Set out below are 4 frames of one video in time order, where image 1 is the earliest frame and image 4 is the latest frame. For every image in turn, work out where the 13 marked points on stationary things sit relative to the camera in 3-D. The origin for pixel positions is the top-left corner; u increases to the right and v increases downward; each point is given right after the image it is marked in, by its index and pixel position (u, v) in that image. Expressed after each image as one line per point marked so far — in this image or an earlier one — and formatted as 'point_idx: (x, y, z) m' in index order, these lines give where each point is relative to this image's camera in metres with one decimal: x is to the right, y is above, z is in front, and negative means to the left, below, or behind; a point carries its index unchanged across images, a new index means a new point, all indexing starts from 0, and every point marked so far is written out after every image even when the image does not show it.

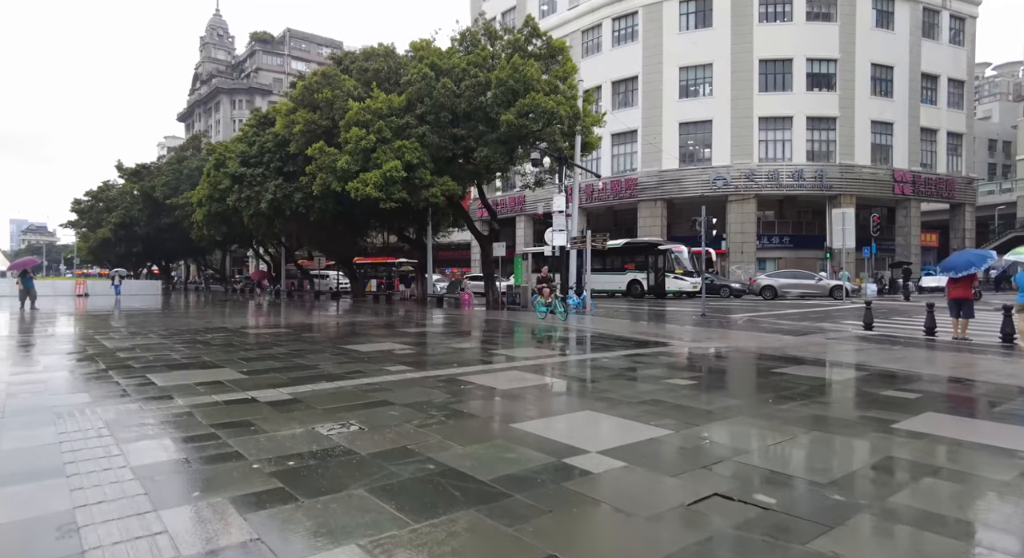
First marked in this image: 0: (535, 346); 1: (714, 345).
0: (+0.3, -1.5, +15.1) m
1: (+4.4, -1.3, +14.5) m
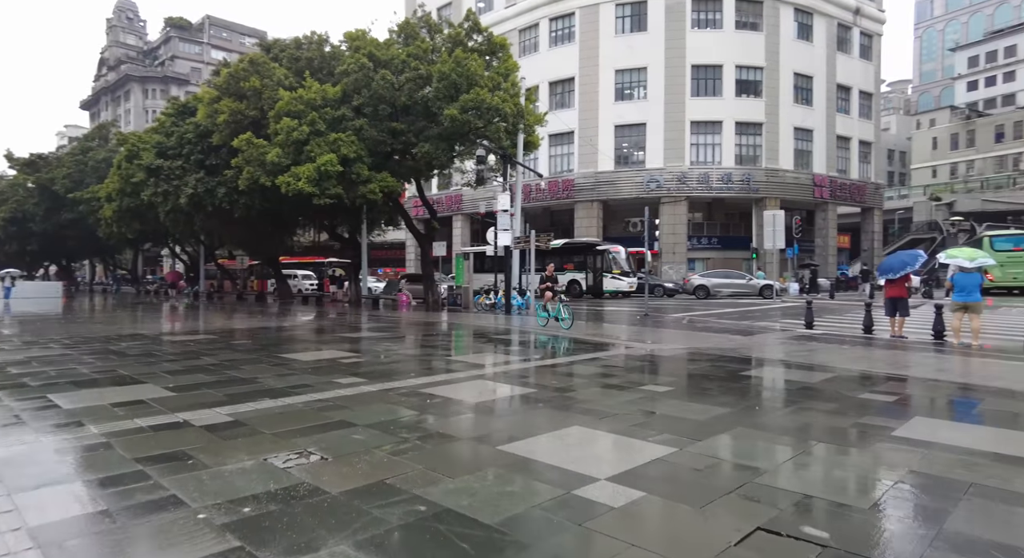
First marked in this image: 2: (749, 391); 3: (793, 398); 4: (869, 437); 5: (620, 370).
0: (-0.8, -1.5, +14.4) m
1: (+3.3, -1.4, +14.3) m
2: (+2.9, -1.3, +8.1) m
3: (+3.2, -1.3, +7.4) m
4: (+3.1, -1.4, +5.8) m
5: (+1.5, -1.2, +9.3) m
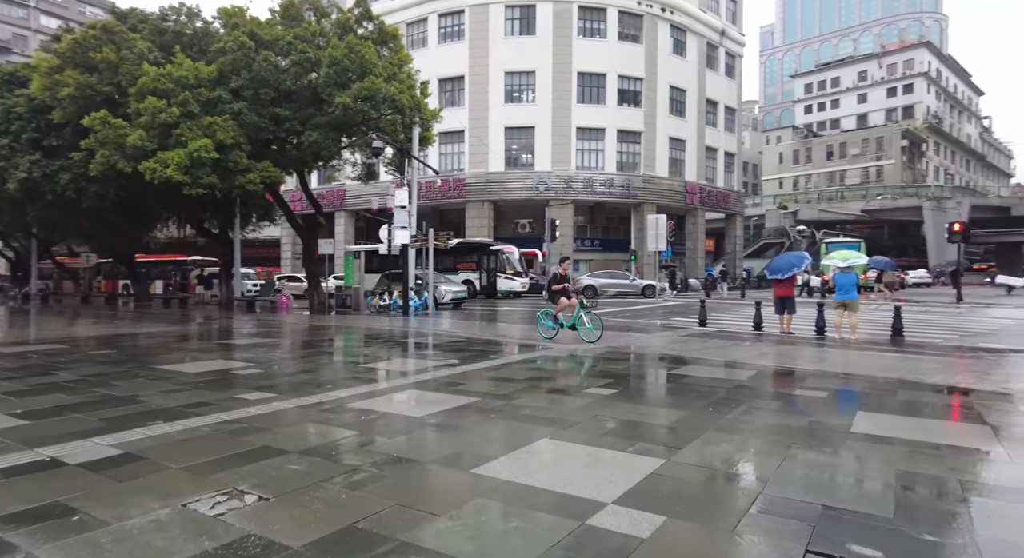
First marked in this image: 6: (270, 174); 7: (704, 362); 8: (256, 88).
0: (-2.8, -1.5, +13.4) m
1: (+1.3, -1.4, +14.0) m
2: (+2.1, -1.3, +7.8) m
3: (+2.5, -1.3, +7.2) m
4: (+2.7, -1.4, +5.6) m
5: (+0.5, -1.2, +8.7) m
6: (-7.1, +3.0, +19.1) m
7: (+3.2, -1.4, +11.2) m
8: (-7.4, +5.5, +19.1) m
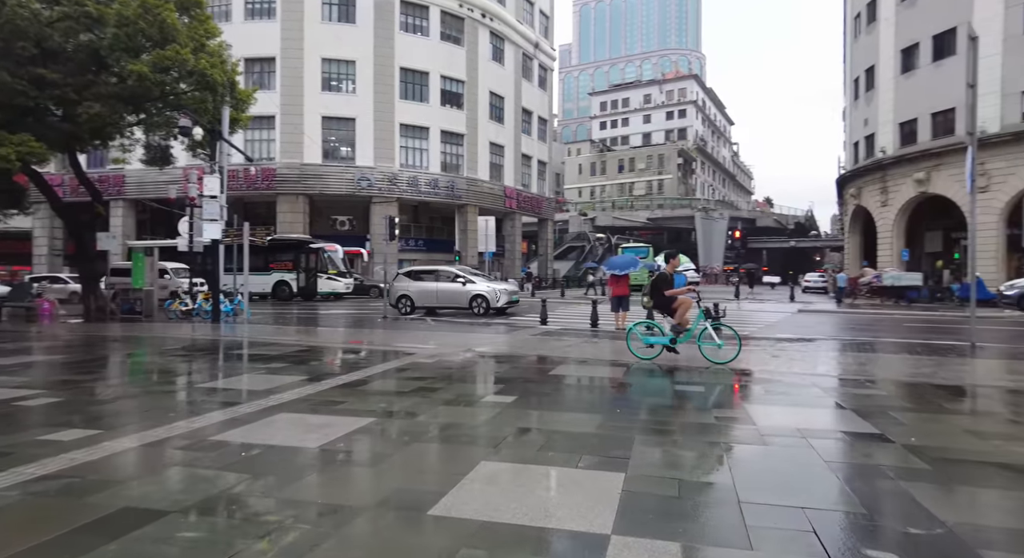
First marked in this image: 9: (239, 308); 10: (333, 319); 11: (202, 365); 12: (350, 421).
0: (-5.6, -1.5, +11.4) m
1: (-1.9, -1.3, +13.1) m
2: (+0.7, -1.3, +7.5) m
3: (+1.3, -1.3, +7.0) m
4: (+2.0, -1.3, +5.6) m
5: (-1.0, -1.2, +7.9) m
6: (-11.4, +3.0, +15.6) m
7: (+0.9, -1.4, +11.0) m
8: (-11.7, +5.5, +15.4) m
9: (-7.9, -0.9, +19.2) m
10: (-5.4, -1.3, +20.2) m
11: (-5.7, -1.6, +12.2) m
12: (-1.3, -1.1, +5.3) m
